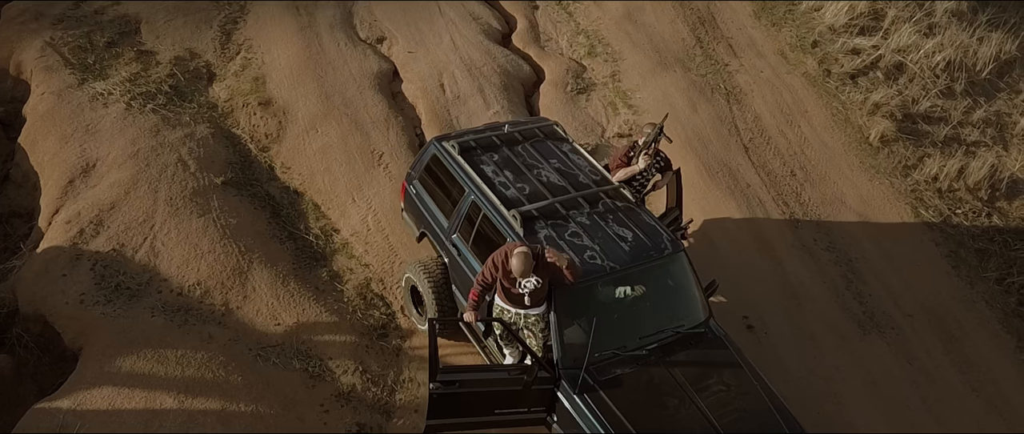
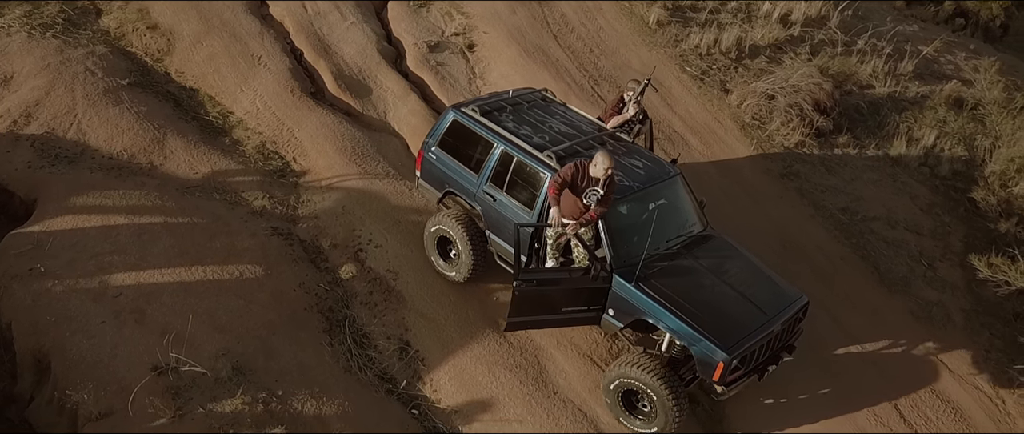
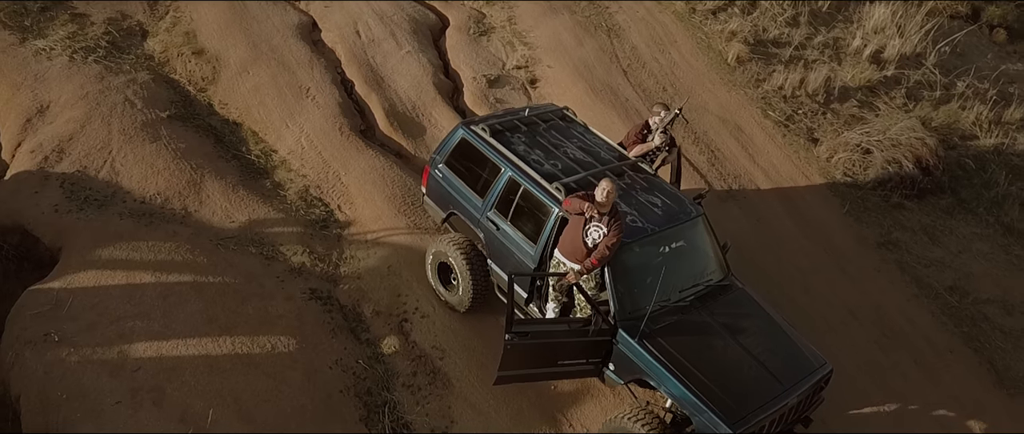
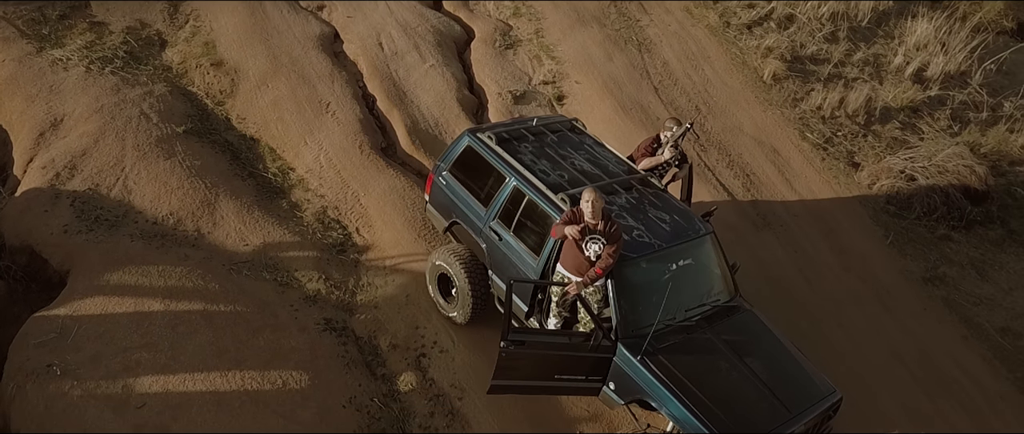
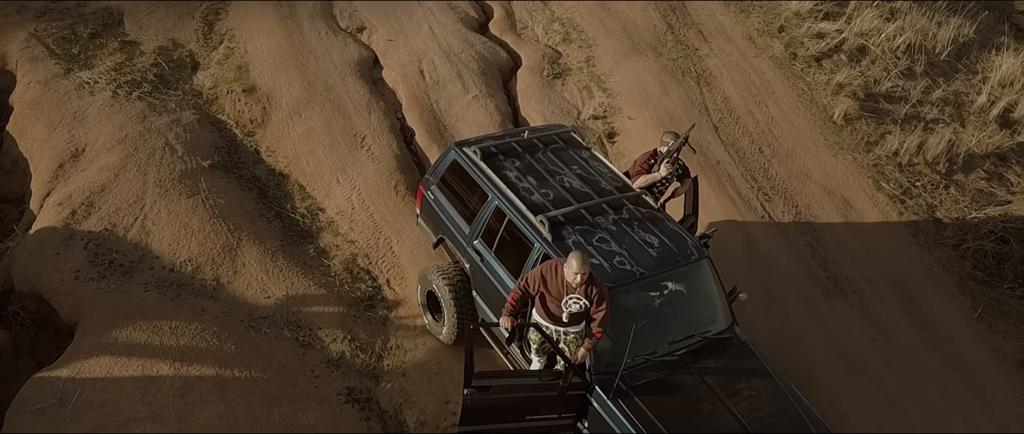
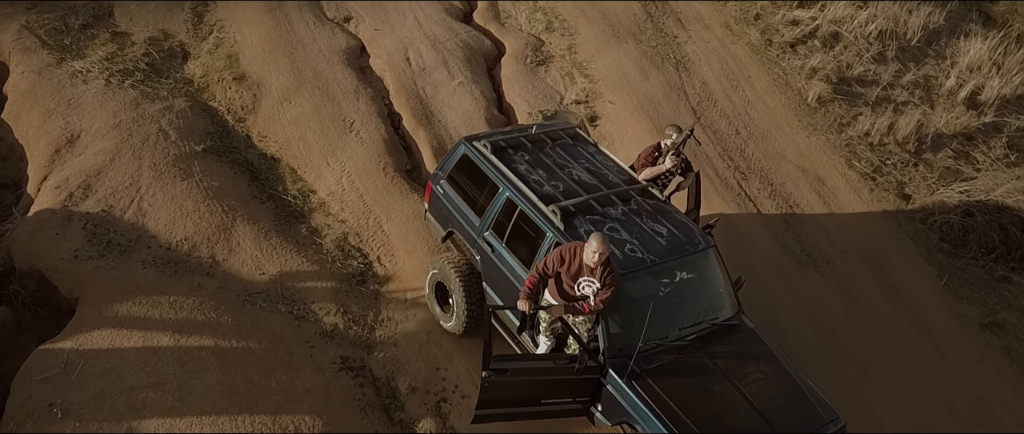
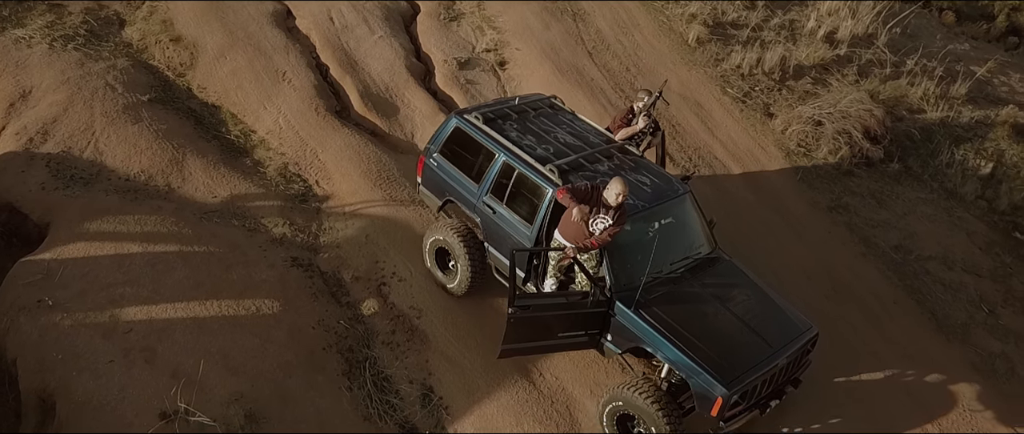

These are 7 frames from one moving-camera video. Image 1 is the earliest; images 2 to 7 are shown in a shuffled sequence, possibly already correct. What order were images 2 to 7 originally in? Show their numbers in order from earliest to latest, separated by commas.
5, 6, 4, 3, 7, 2
